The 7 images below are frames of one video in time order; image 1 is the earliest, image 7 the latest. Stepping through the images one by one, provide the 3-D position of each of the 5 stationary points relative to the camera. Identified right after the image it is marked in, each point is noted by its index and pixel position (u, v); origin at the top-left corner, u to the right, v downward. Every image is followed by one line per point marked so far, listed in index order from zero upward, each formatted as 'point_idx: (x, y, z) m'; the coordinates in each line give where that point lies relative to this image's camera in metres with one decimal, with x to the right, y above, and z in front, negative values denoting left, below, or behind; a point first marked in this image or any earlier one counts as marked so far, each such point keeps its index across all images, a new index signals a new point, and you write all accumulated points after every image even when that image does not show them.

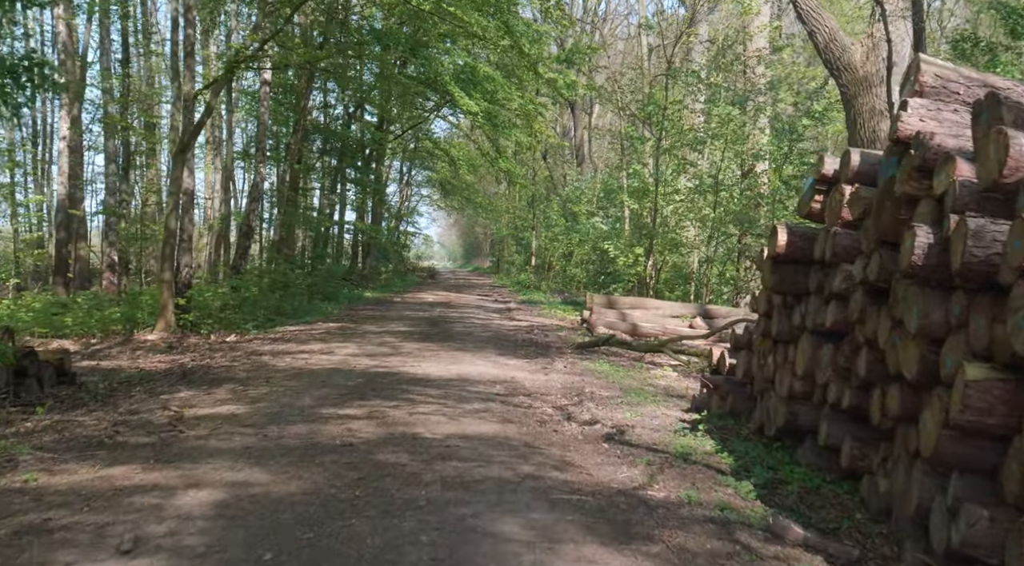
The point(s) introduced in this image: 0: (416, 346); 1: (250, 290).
0: (-1.3, -0.8, +11.4) m
1: (-4.8, -0.1, +16.1) m
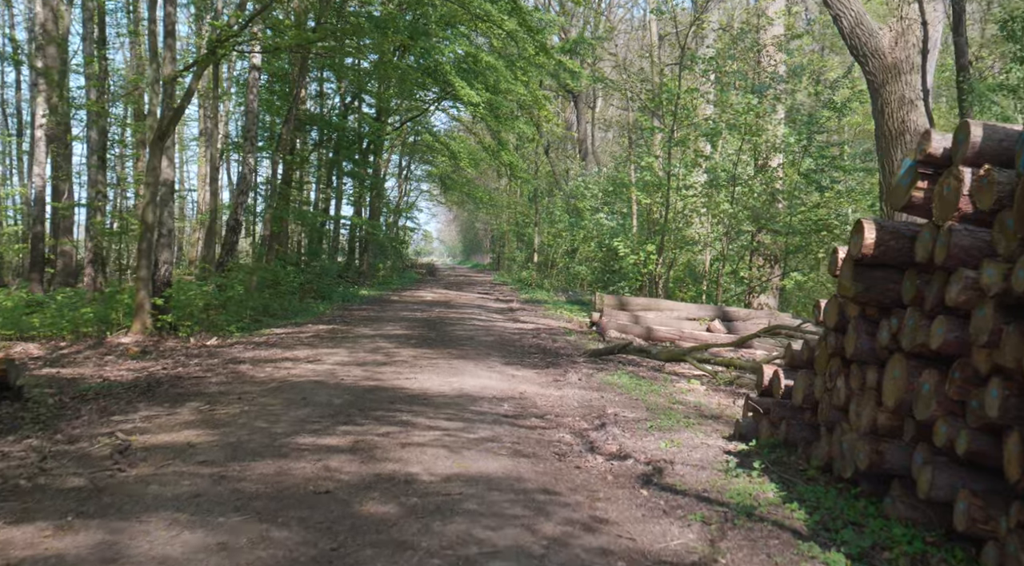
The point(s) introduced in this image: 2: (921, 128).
0: (-1.2, -0.8, +10.4) m
1: (-4.7, -0.1, +15.1) m
2: (+6.4, +2.4, +13.9) m
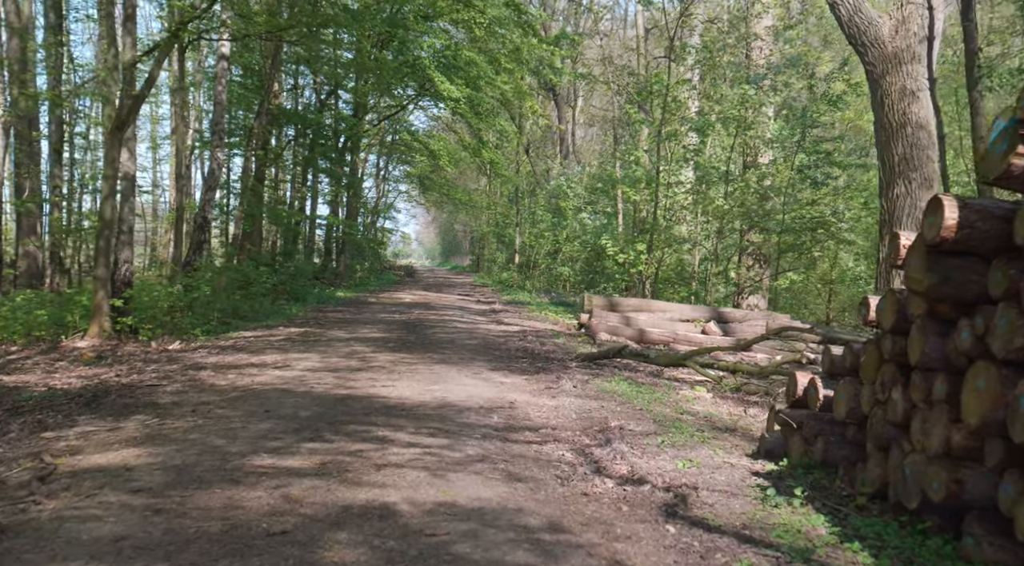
0: (-1.4, -0.8, +9.6) m
1: (-5.0, -0.1, +14.2) m
2: (+6.2, +2.5, +13.3) m
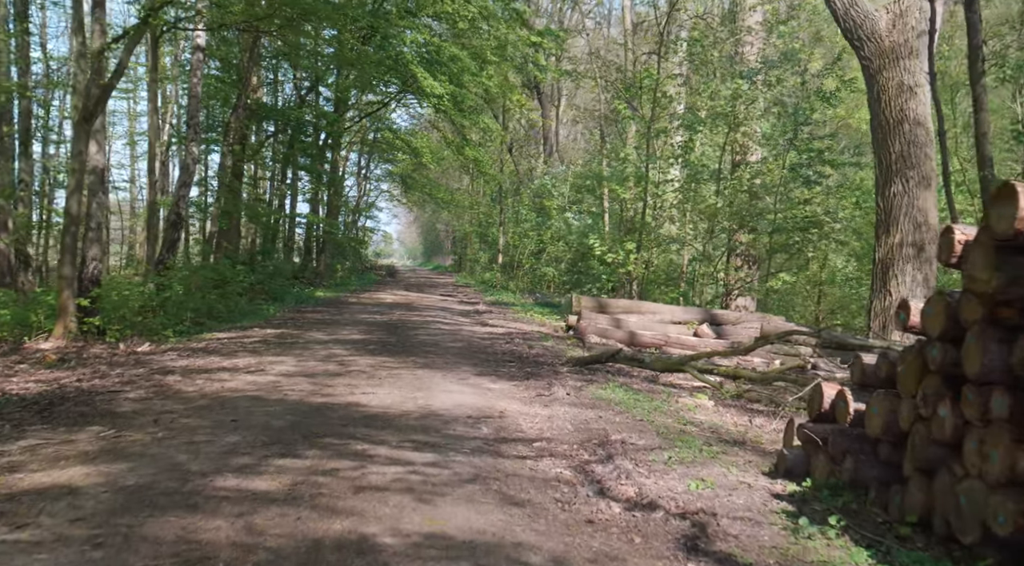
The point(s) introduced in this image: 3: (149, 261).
0: (-1.5, -0.8, +9.1) m
1: (-5.2, -0.1, +13.6) m
2: (+6.0, +2.4, +13.0) m
3: (-6.7, +0.4, +16.3) m
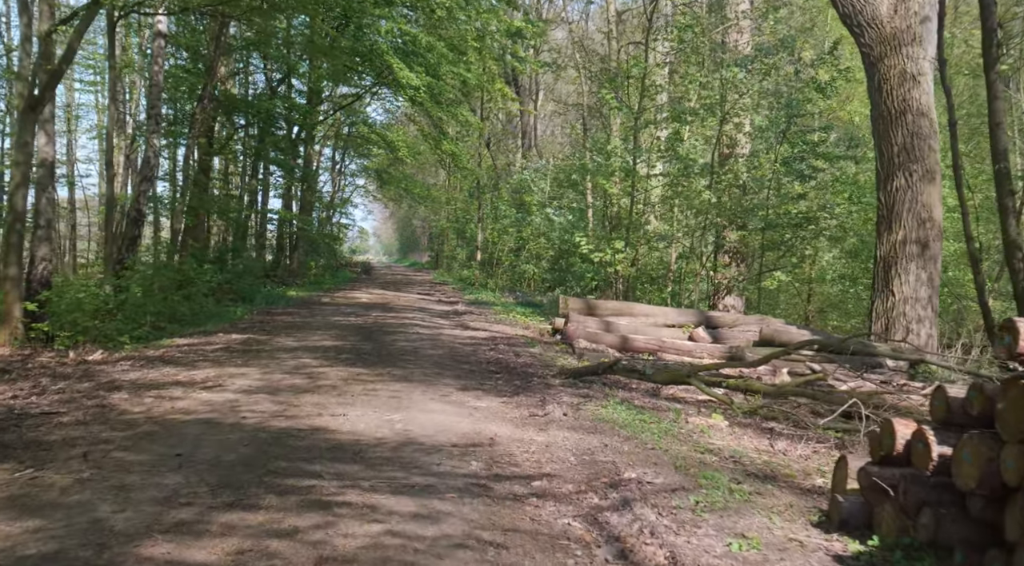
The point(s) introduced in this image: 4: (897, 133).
0: (-1.6, -0.8, +8.3) m
1: (-5.5, -0.1, +12.7) m
2: (+5.8, +2.4, +12.3) m
3: (-7.0, +0.4, +15.3) m
4: (+5.4, +2.1, +12.4) m
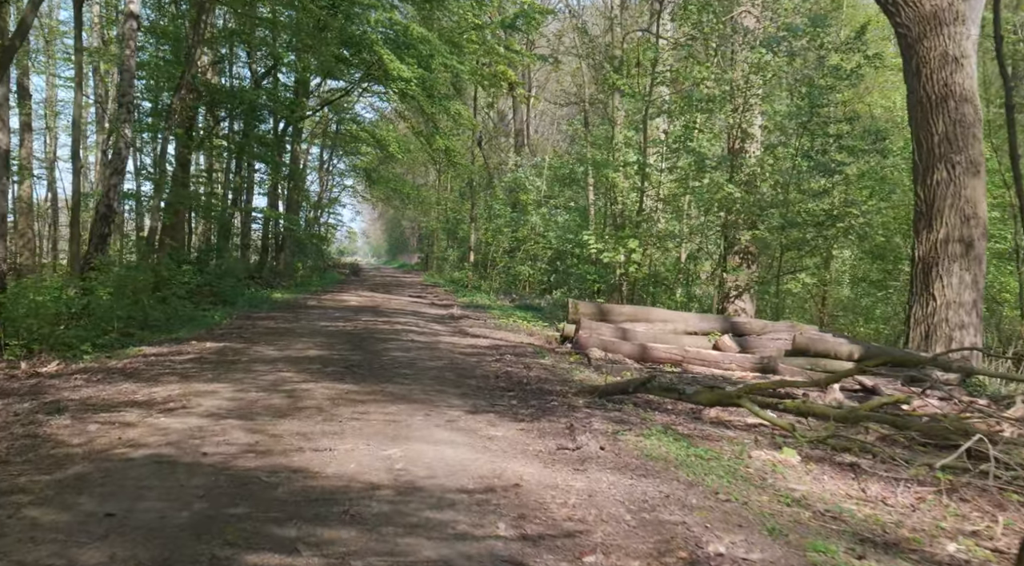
0: (-1.5, -0.9, +7.1) m
1: (-5.4, -0.1, +11.5) m
2: (+5.8, +2.4, +11.3) m
3: (-7.0, +0.4, +14.1) m
4: (+5.5, +2.1, +11.3) m
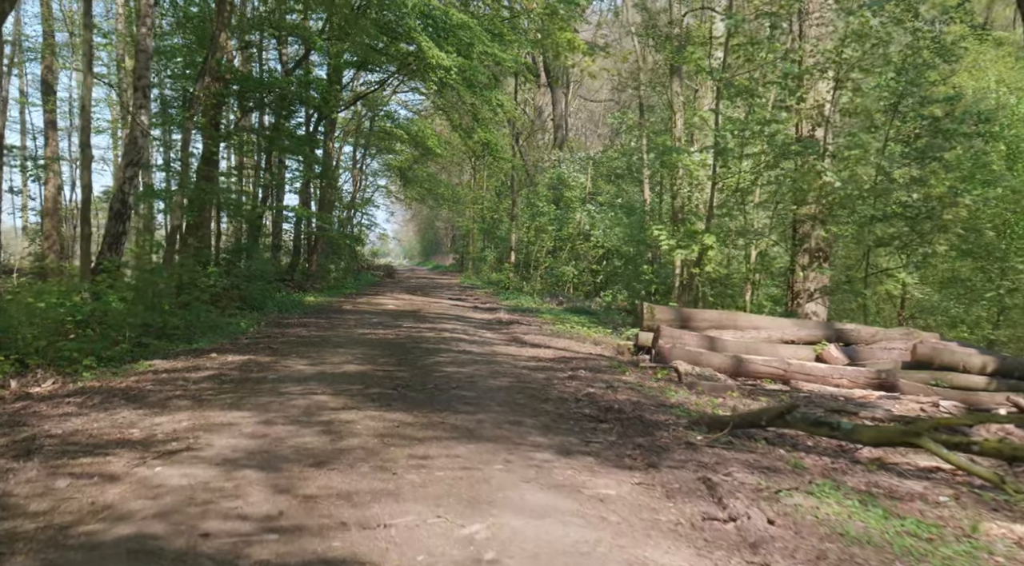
0: (-0.9, -0.9, +5.7) m
1: (-4.7, -0.2, +10.2) m
2: (+6.5, +2.4, +9.6) m
3: (-6.2, +0.3, +12.8) m
4: (+6.2, +2.1, +9.7) m
